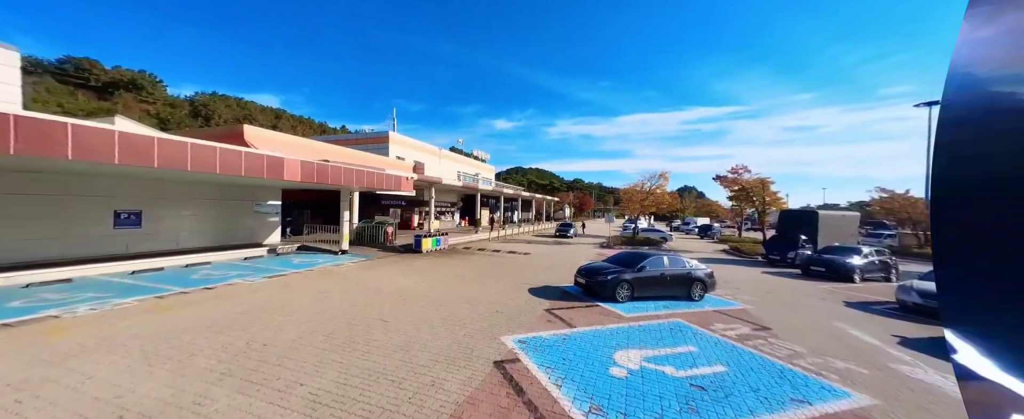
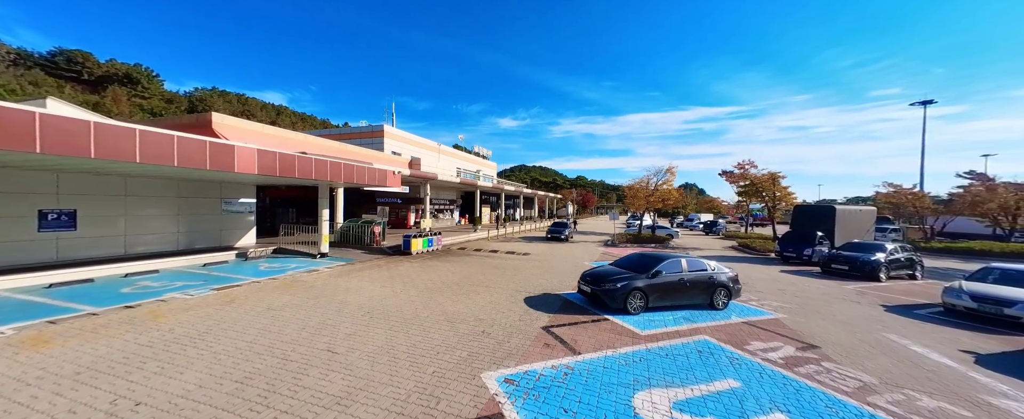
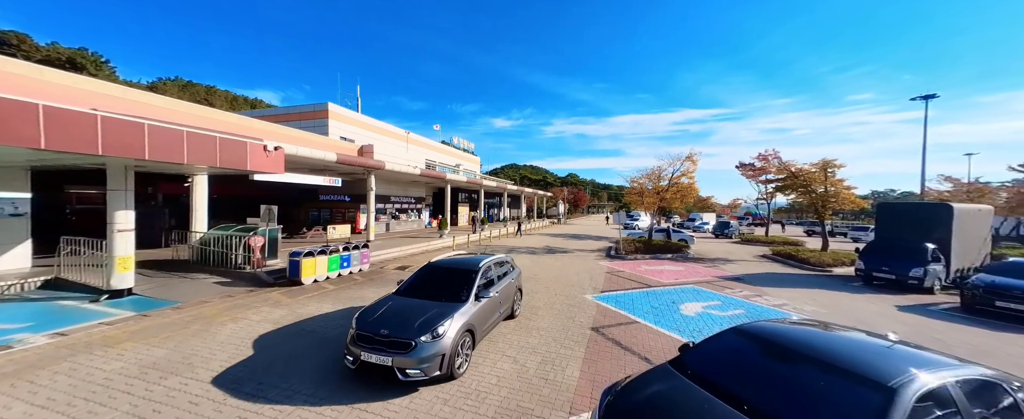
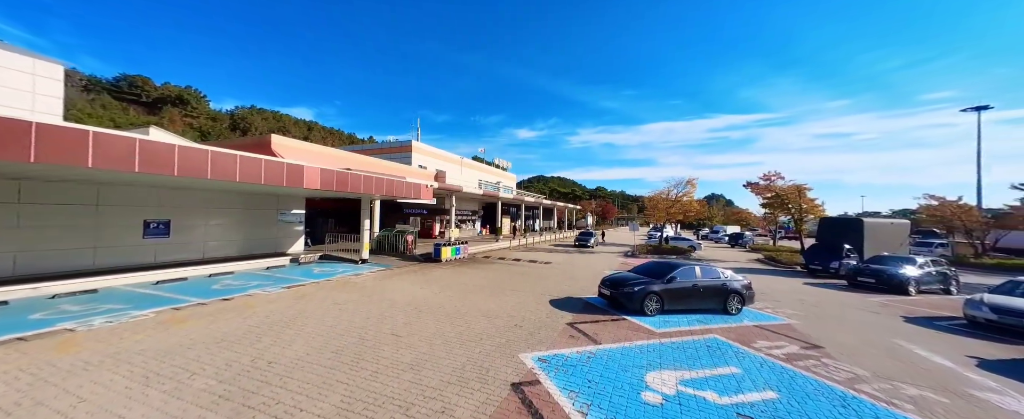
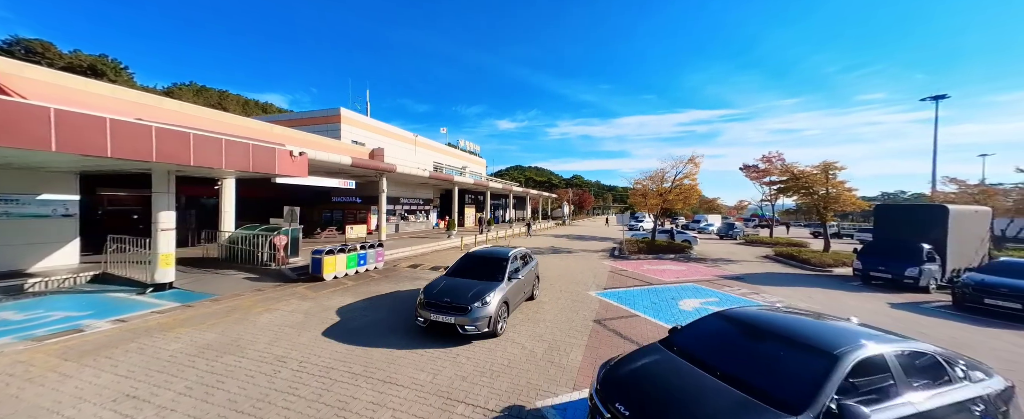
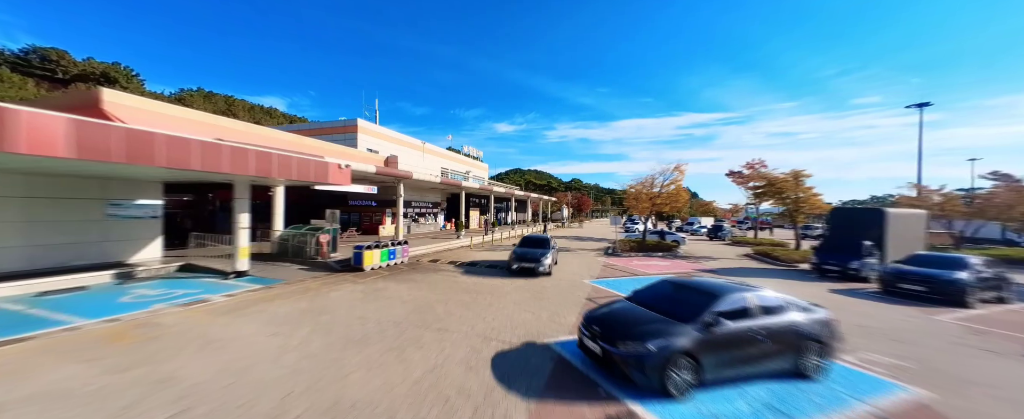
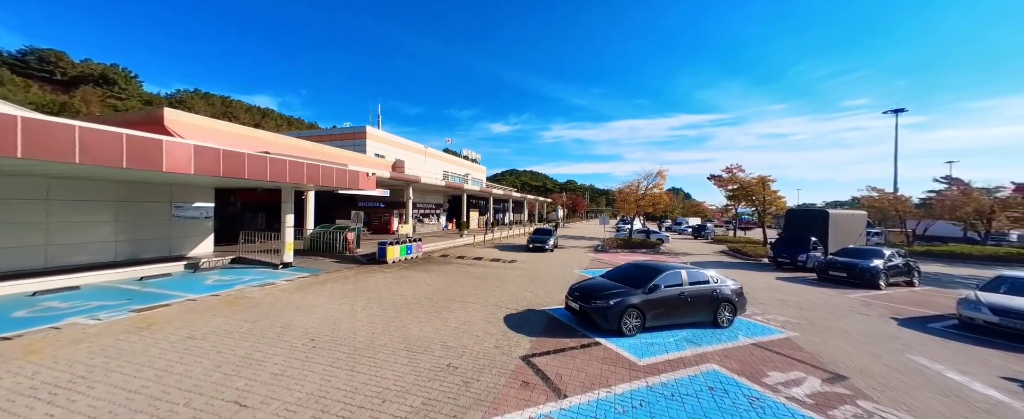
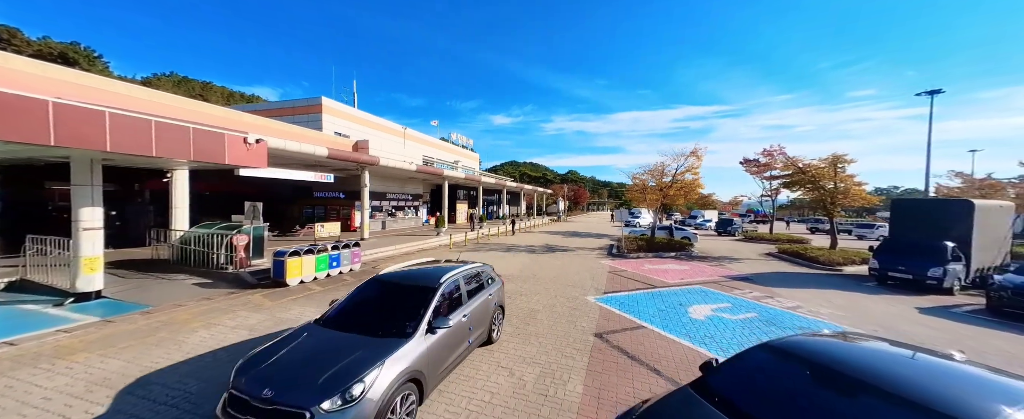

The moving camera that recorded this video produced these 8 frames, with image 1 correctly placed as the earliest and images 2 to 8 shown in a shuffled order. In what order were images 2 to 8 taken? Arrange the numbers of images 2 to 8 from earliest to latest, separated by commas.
4, 2, 7, 6, 5, 3, 8
